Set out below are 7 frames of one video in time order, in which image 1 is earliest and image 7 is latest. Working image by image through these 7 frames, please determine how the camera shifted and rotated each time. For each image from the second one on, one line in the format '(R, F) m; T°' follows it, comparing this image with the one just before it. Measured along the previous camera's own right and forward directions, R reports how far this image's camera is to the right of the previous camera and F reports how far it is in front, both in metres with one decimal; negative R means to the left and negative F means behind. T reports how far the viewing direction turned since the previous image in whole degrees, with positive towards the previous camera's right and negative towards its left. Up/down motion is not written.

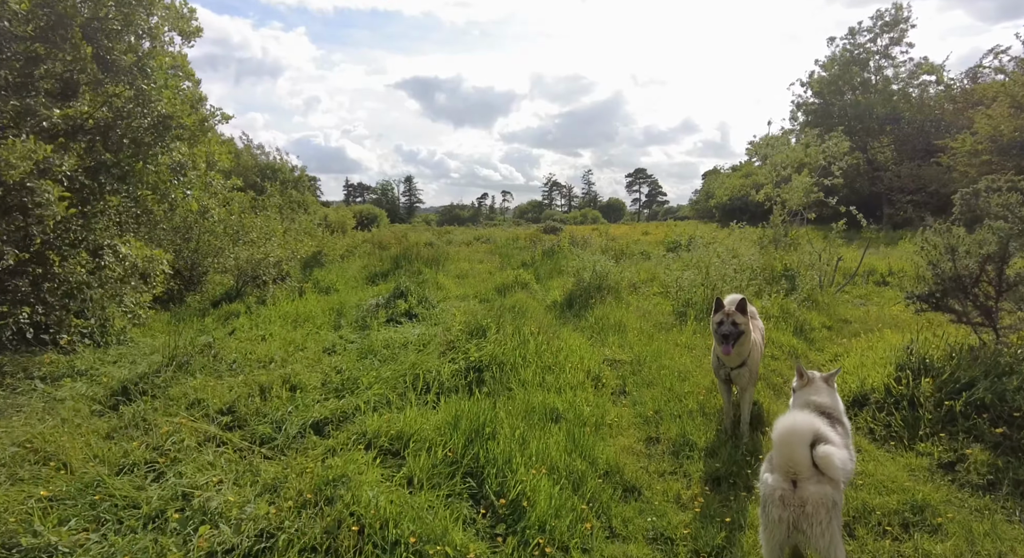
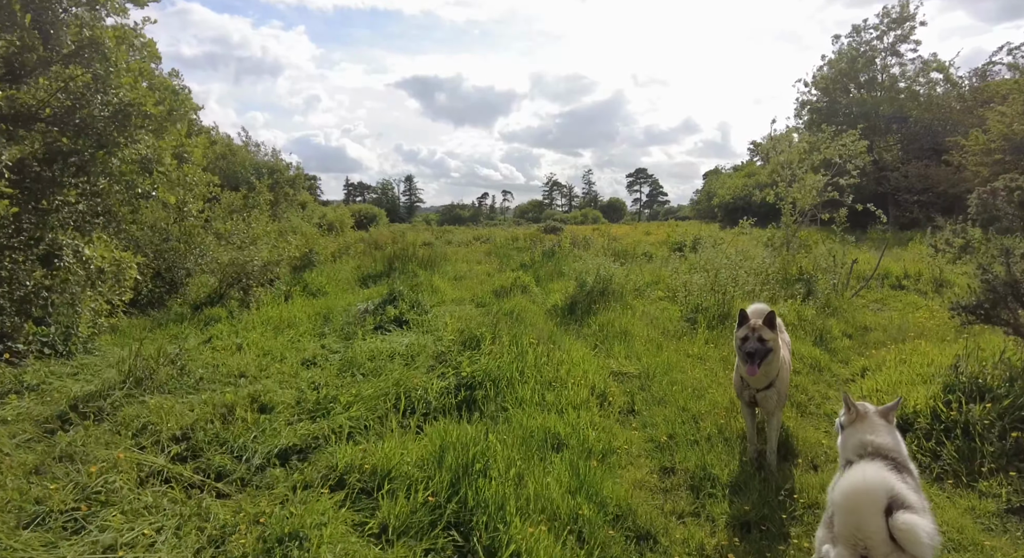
(0.0, +0.7) m; 0°
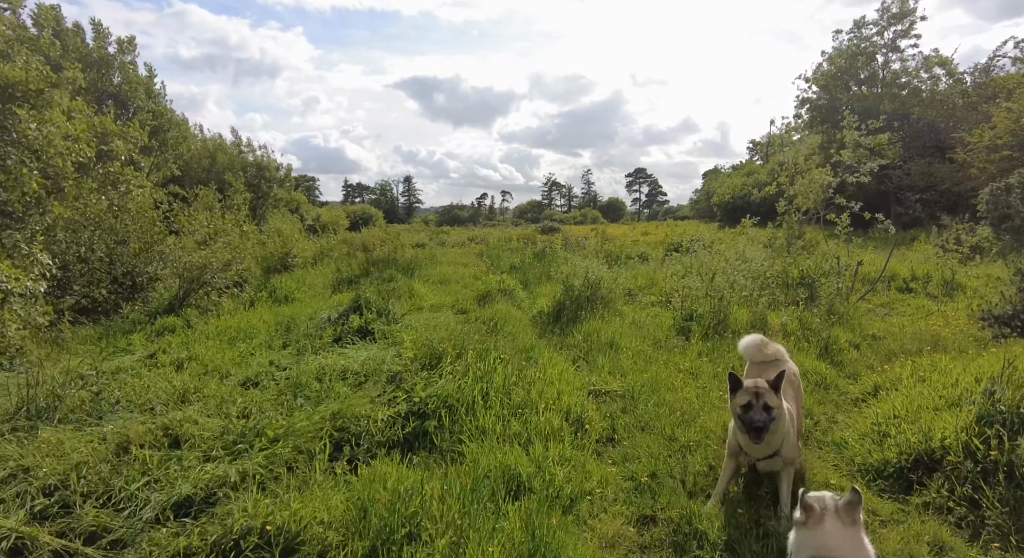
(+0.3, +0.8) m; 0°
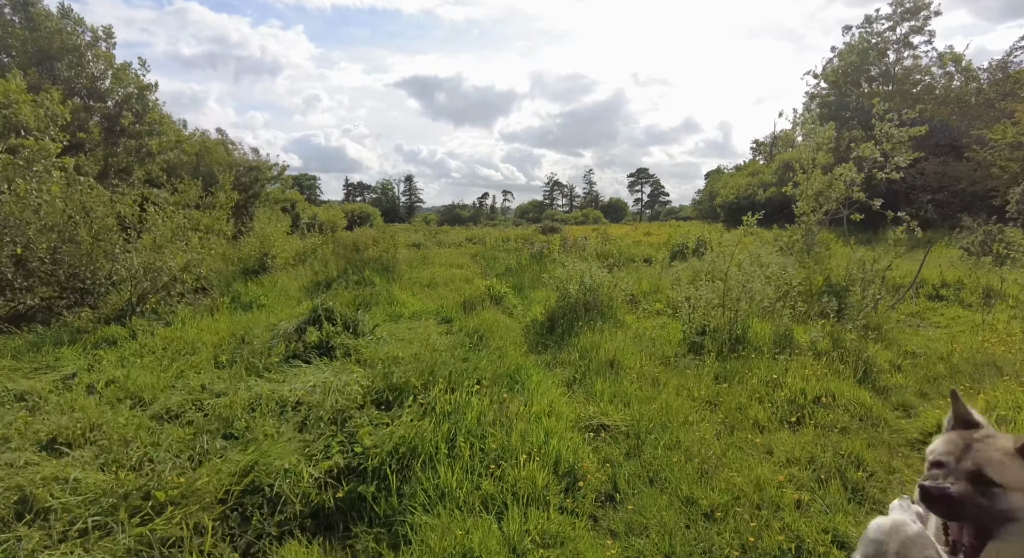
(+0.2, +1.2) m; 0°
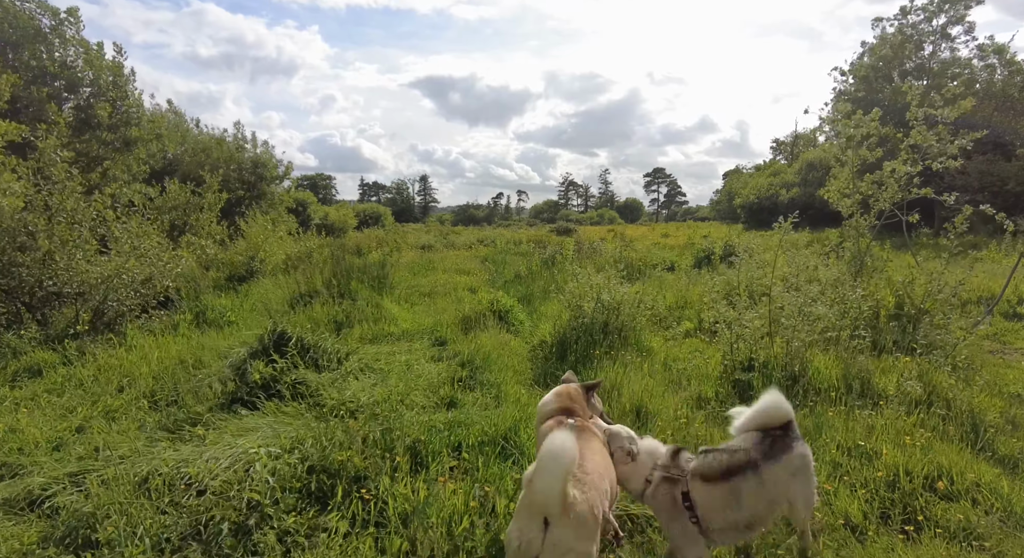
(+0.1, +1.5) m; -1°
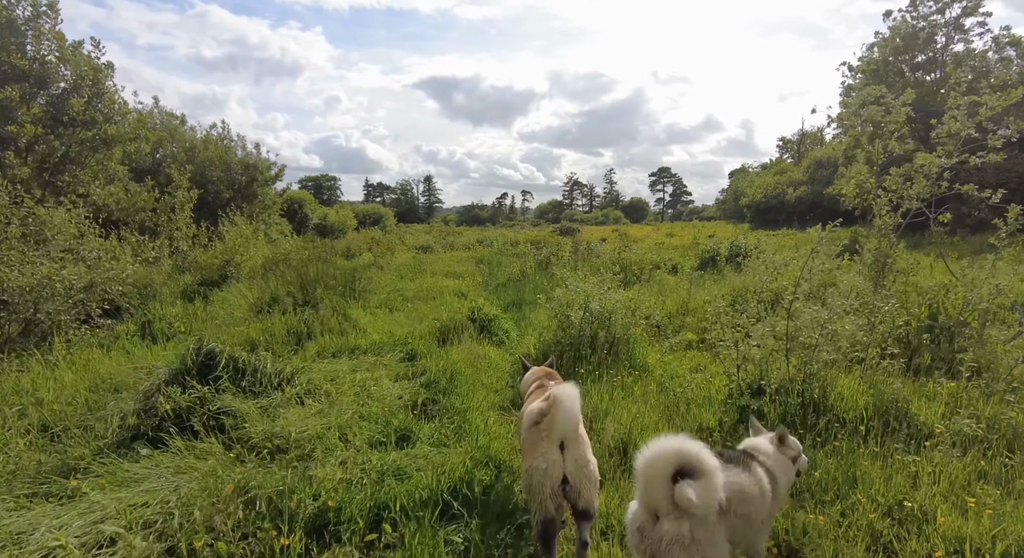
(+0.3, +1.0) m; -1°
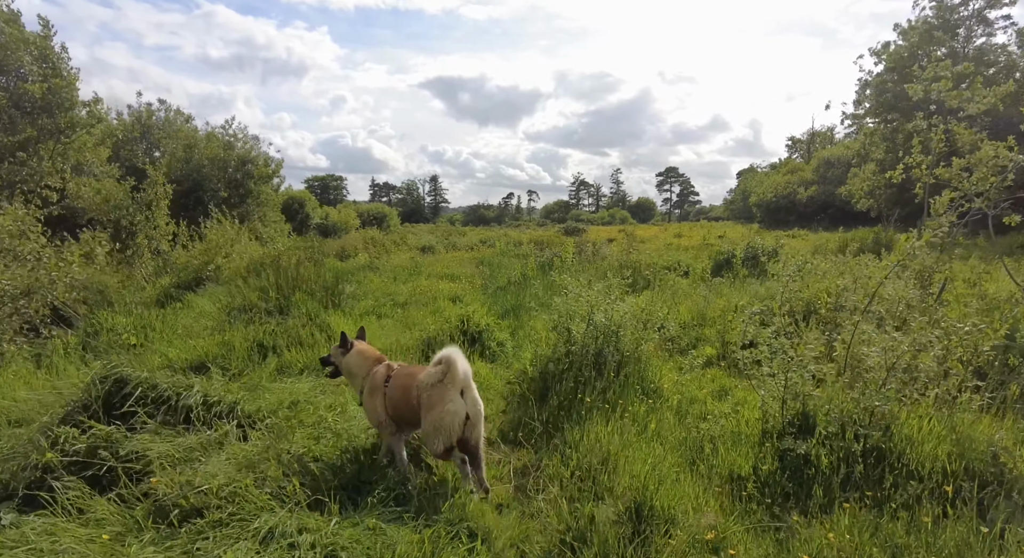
(+0.1, +1.1) m; -1°
